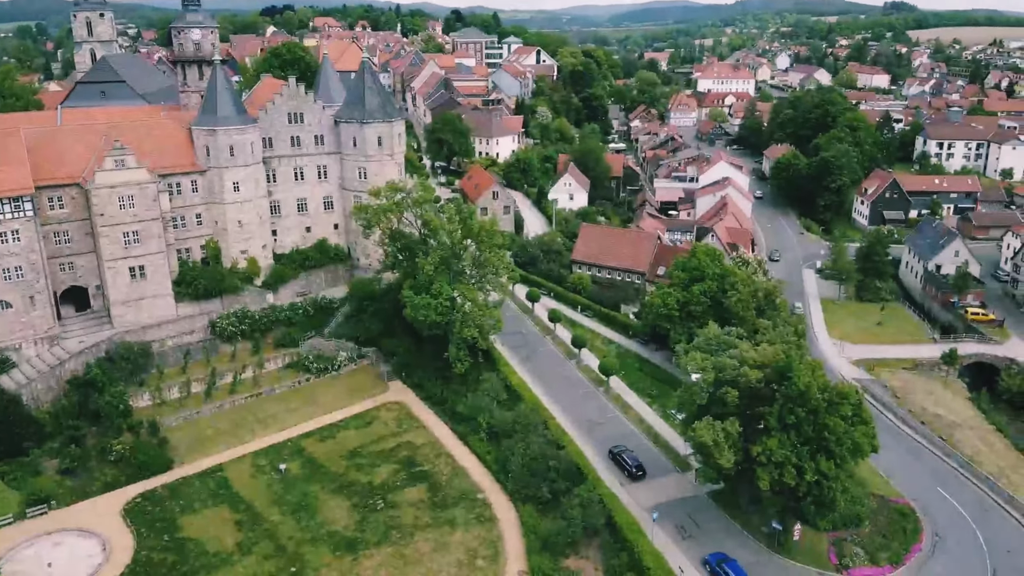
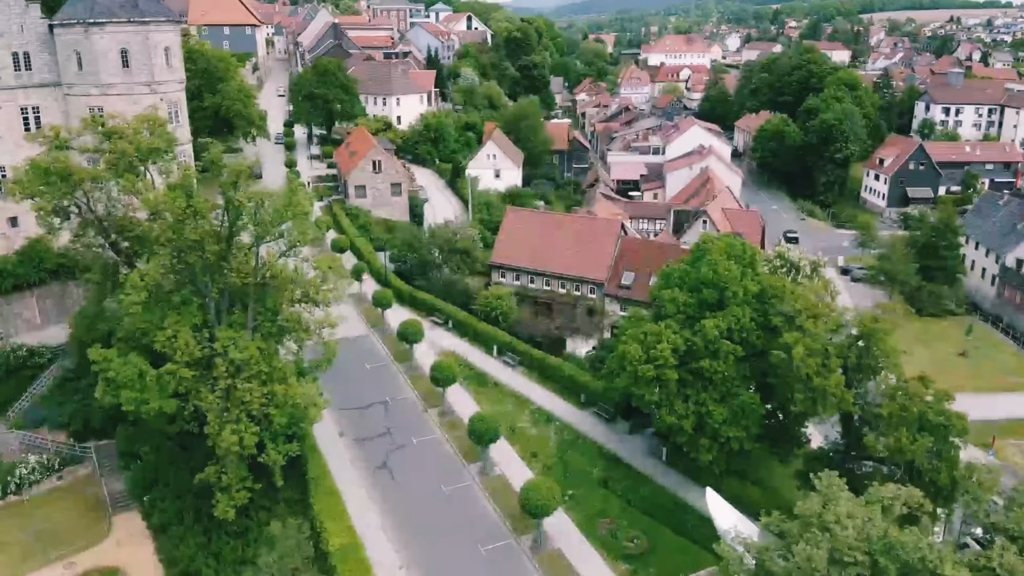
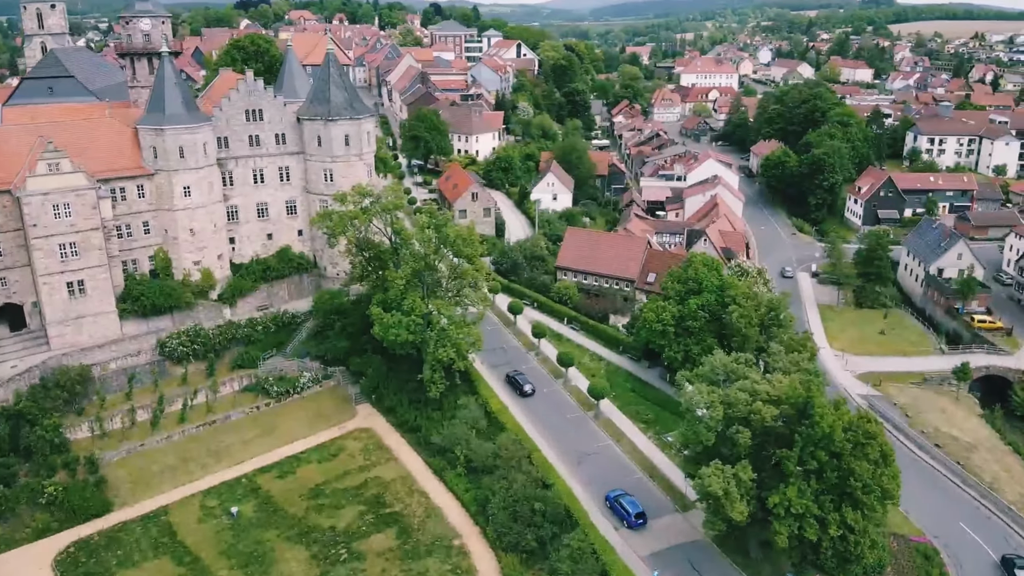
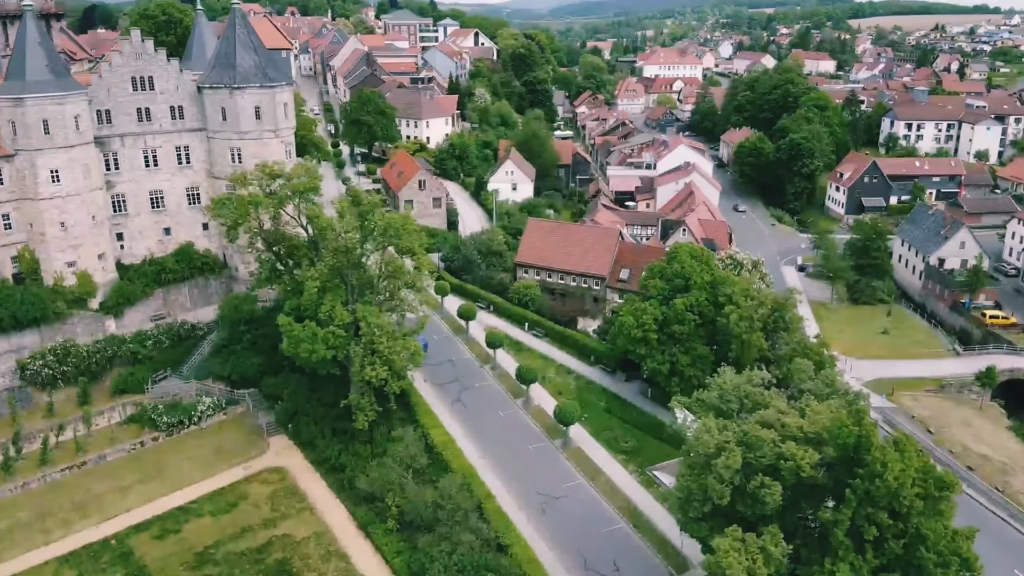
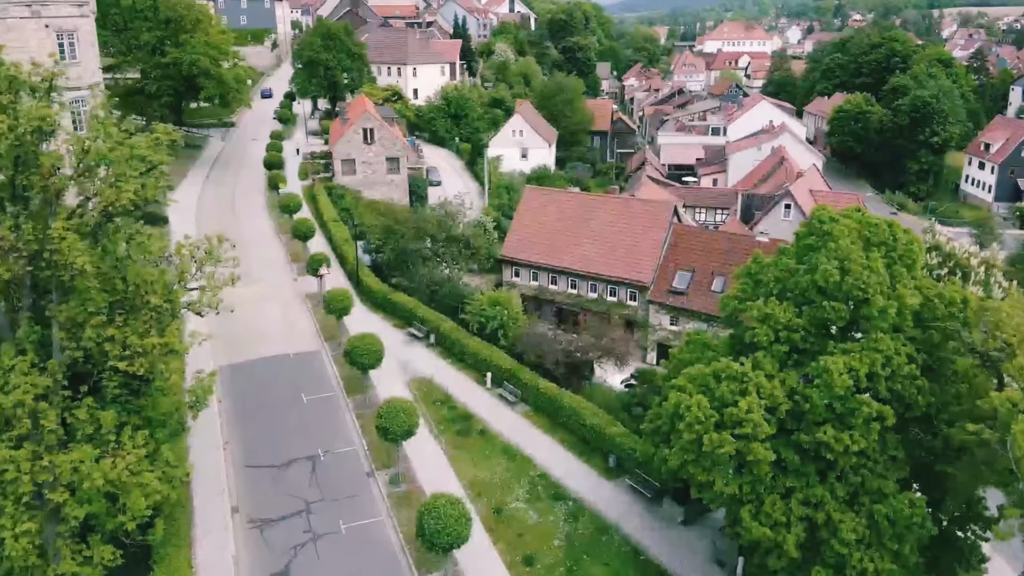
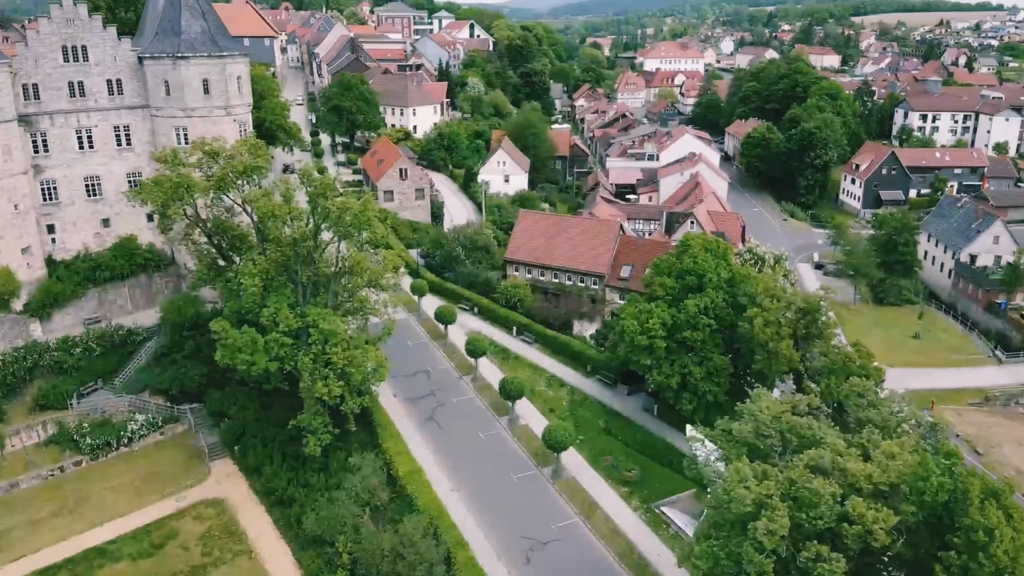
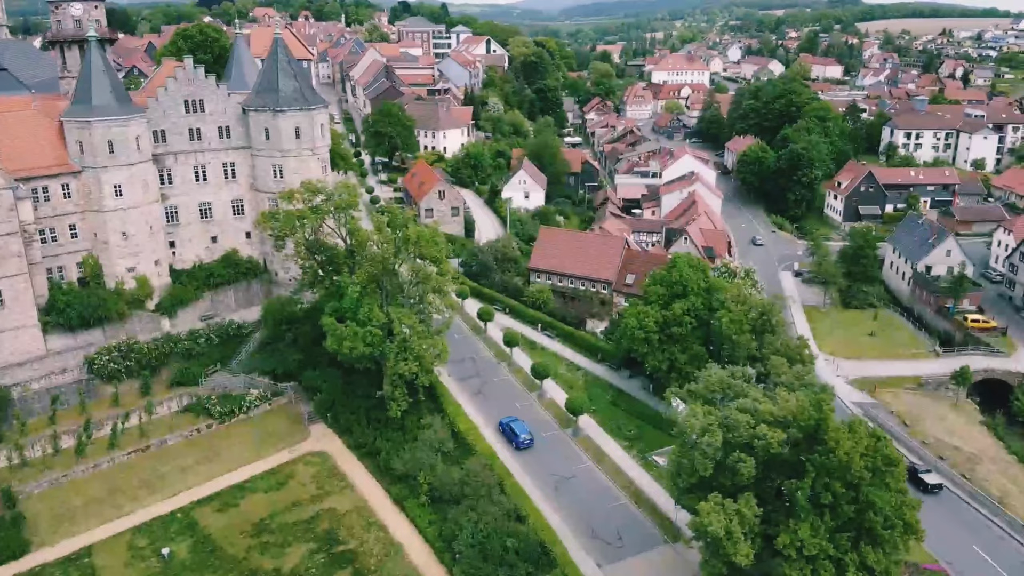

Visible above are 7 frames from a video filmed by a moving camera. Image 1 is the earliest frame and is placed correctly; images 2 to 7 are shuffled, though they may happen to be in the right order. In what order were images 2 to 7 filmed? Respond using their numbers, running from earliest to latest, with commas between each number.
3, 7, 4, 6, 2, 5
